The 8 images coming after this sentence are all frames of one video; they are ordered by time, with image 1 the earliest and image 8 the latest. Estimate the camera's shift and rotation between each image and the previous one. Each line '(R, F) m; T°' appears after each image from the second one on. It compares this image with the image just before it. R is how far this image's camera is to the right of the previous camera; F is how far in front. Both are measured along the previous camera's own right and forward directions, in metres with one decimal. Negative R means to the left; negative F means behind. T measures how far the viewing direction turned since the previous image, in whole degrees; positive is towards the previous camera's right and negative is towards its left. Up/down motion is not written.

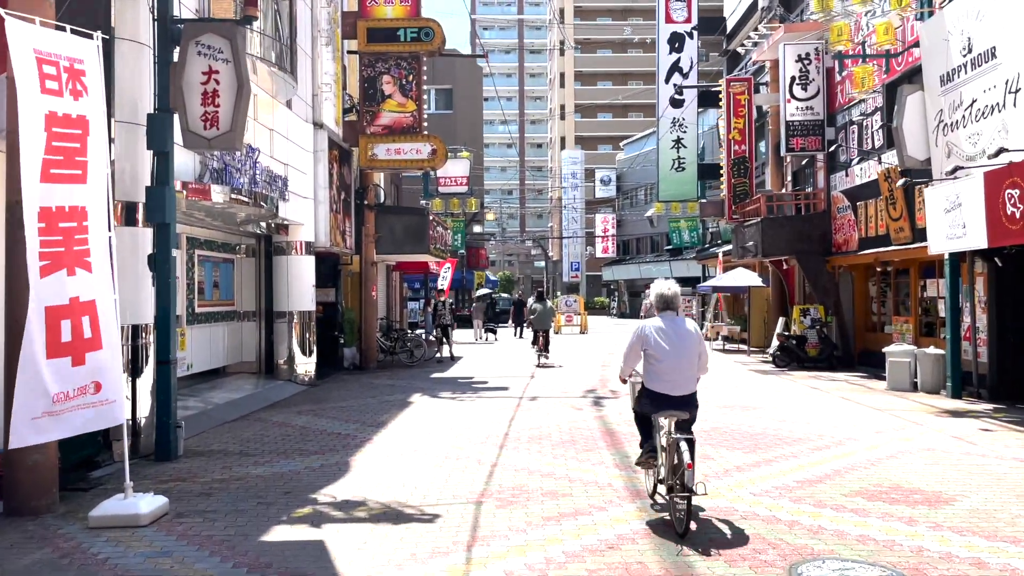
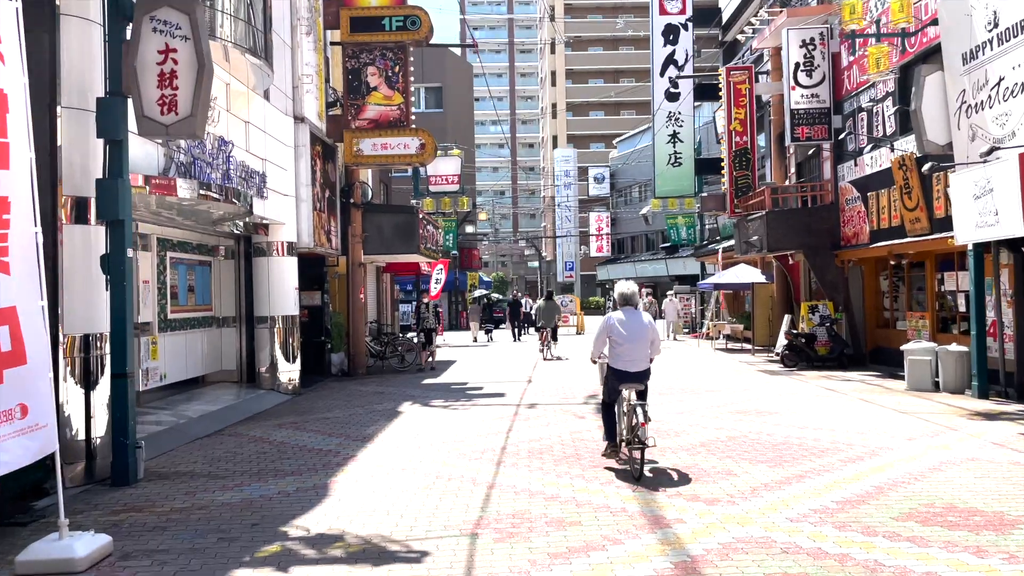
(0.0, +1.0) m; 0°
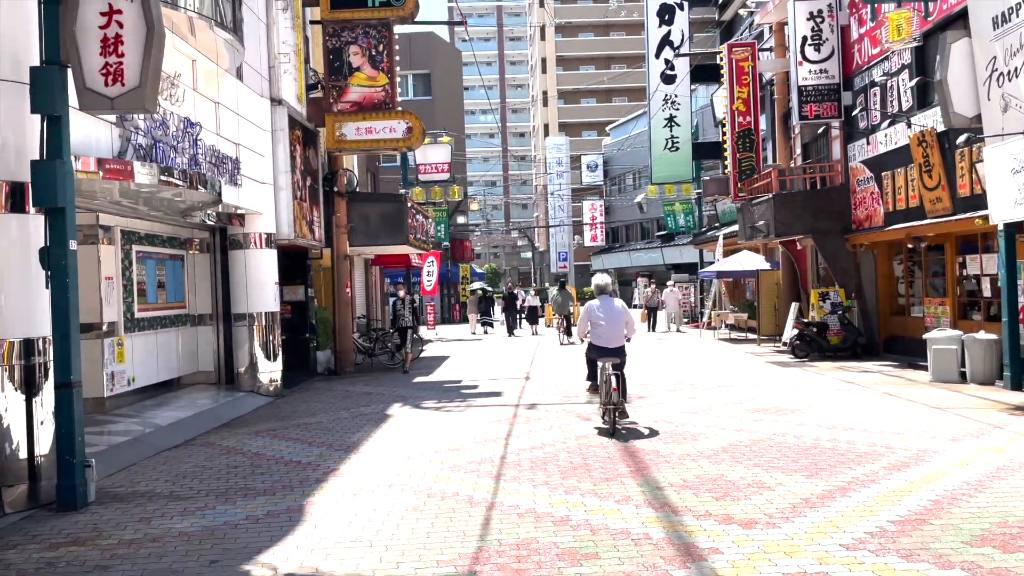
(-0.1, +1.0) m; +1°
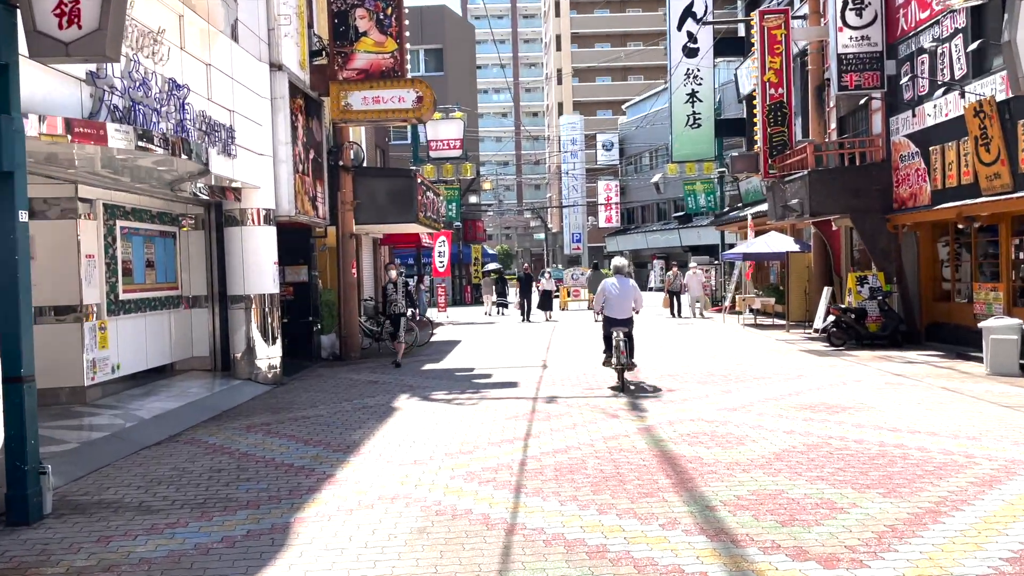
(-0.1, +1.1) m; -1°
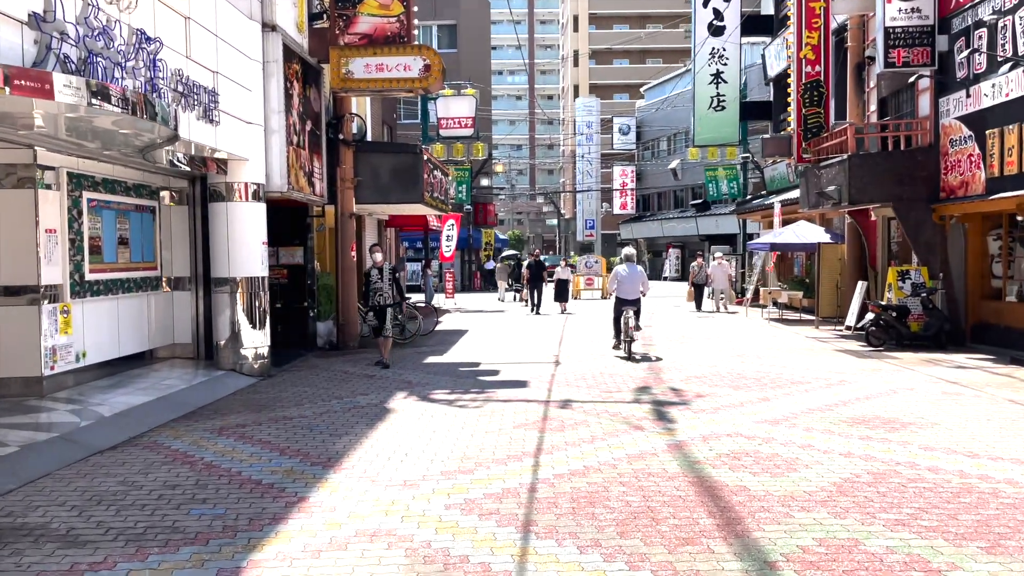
(0.0, +1.3) m; -1°
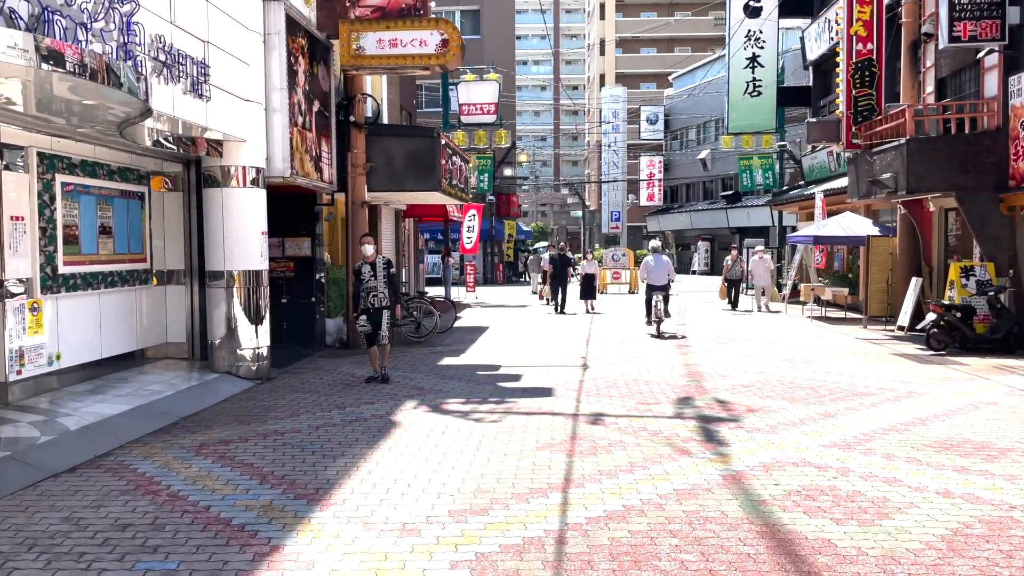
(0.0, +1.3) m; -2°
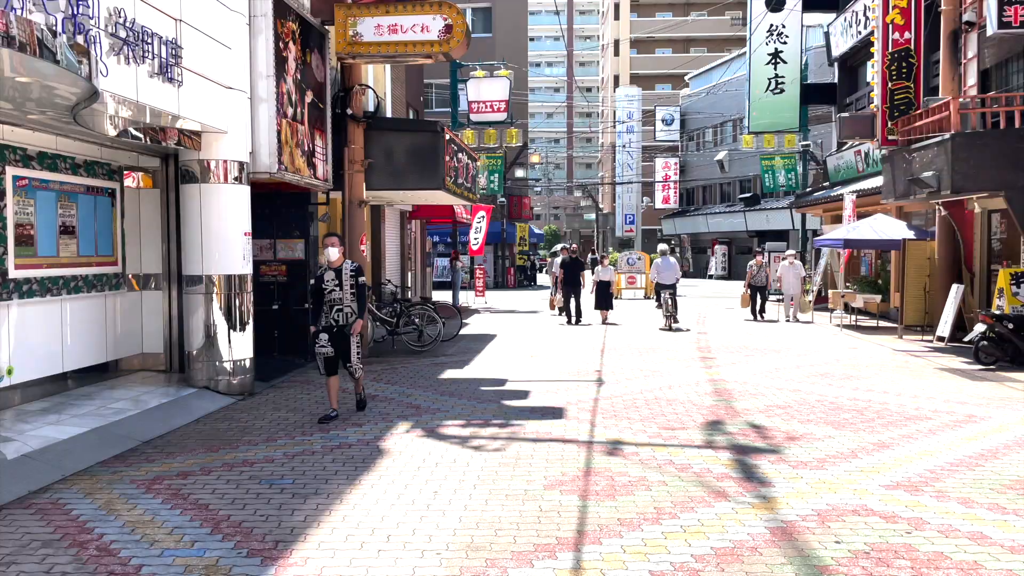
(+0.1, +1.1) m; -1°
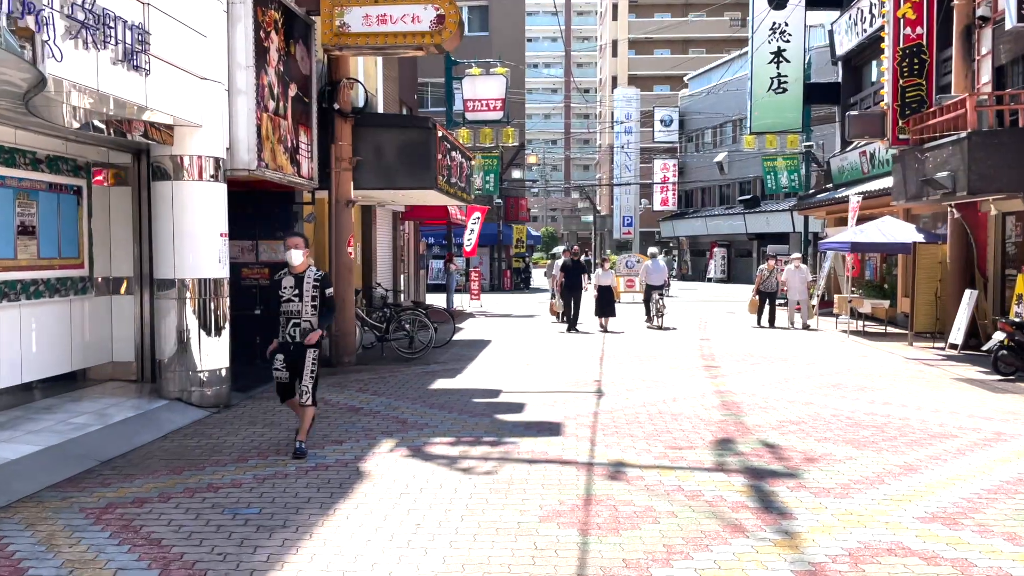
(0.0, +0.7) m; 0°
